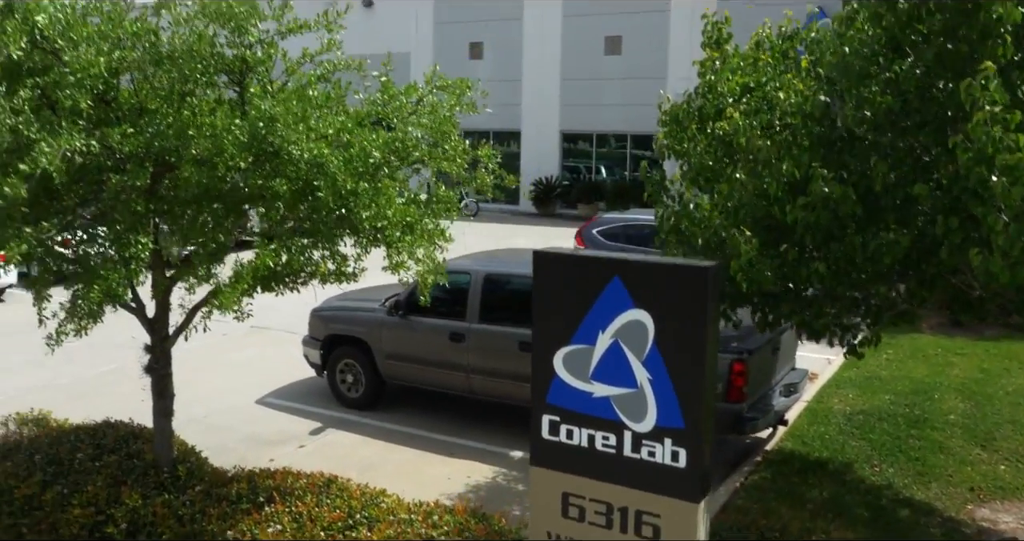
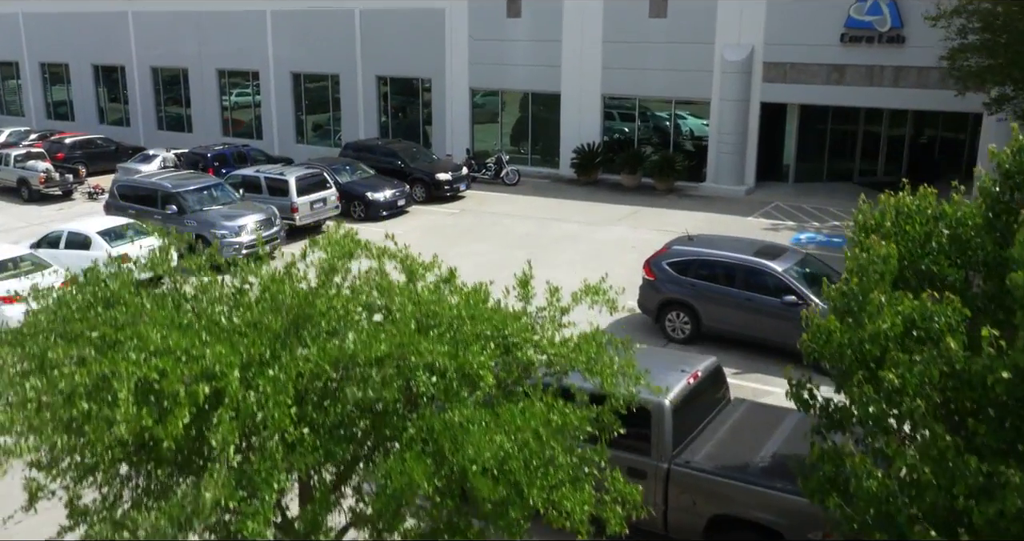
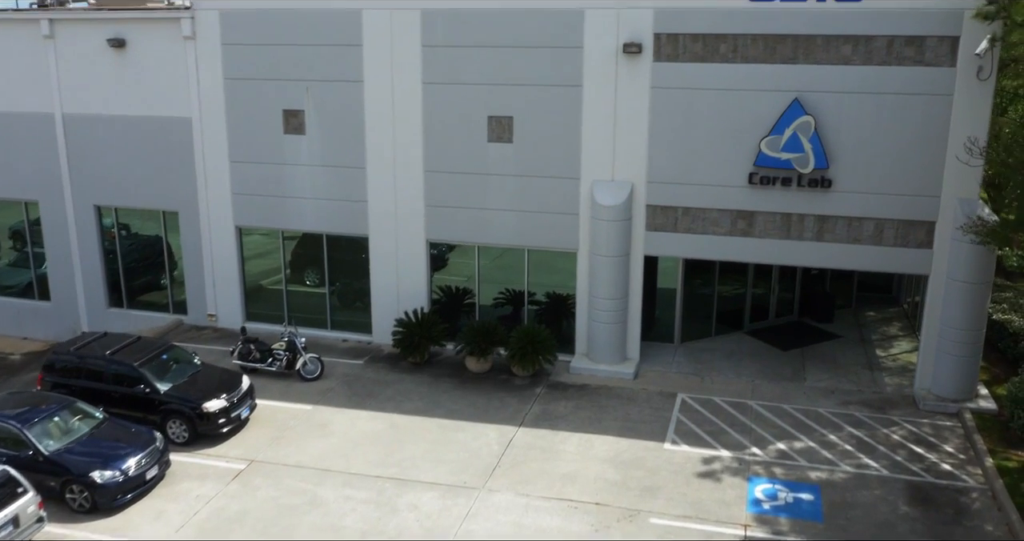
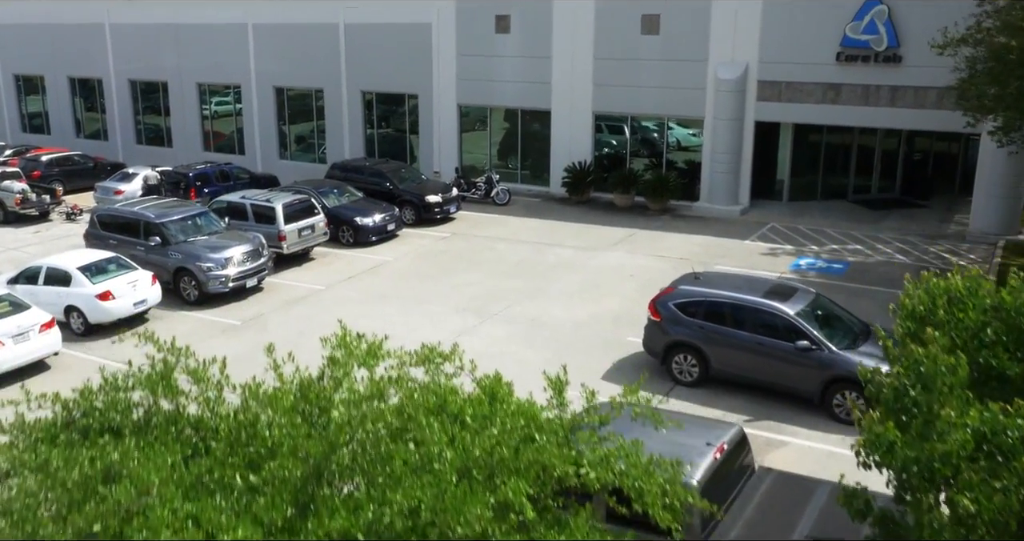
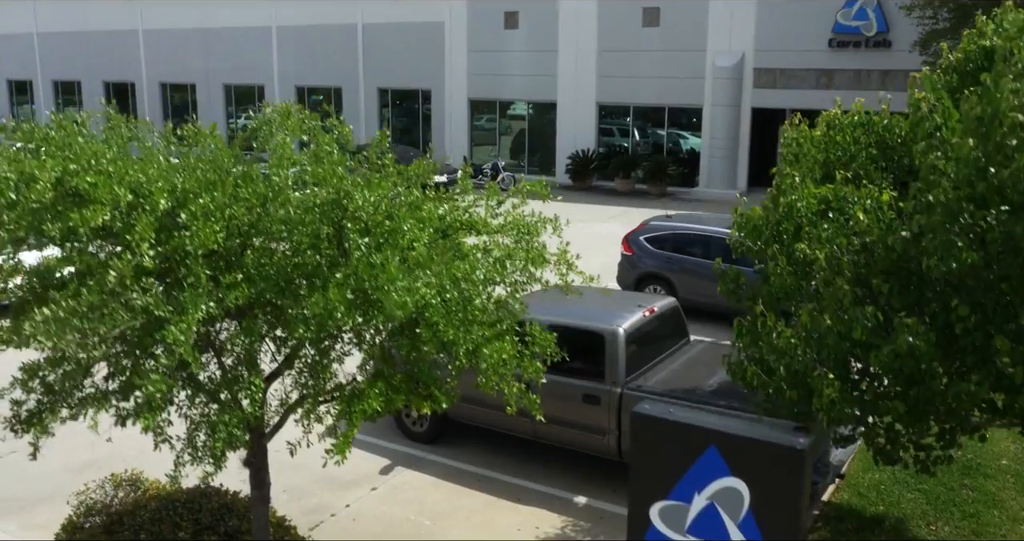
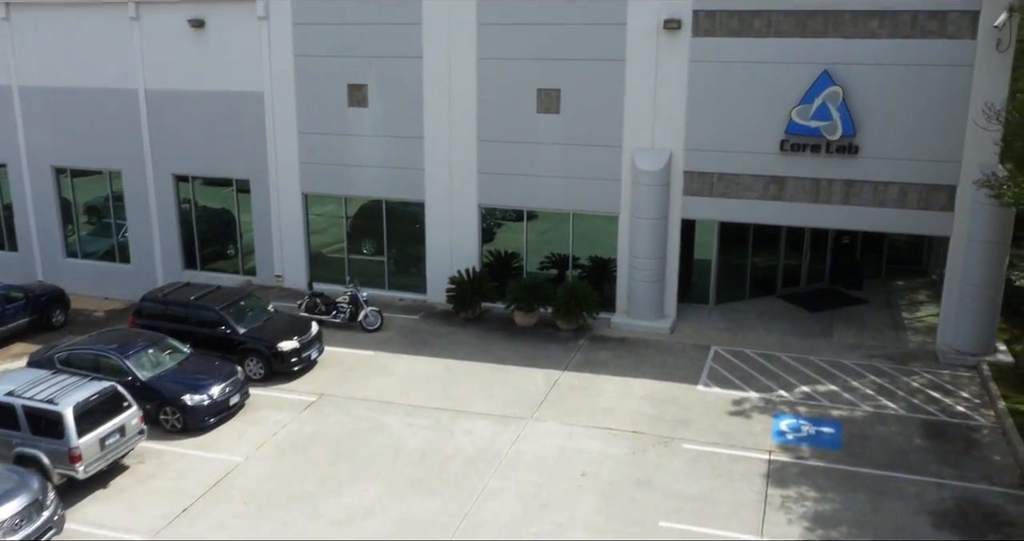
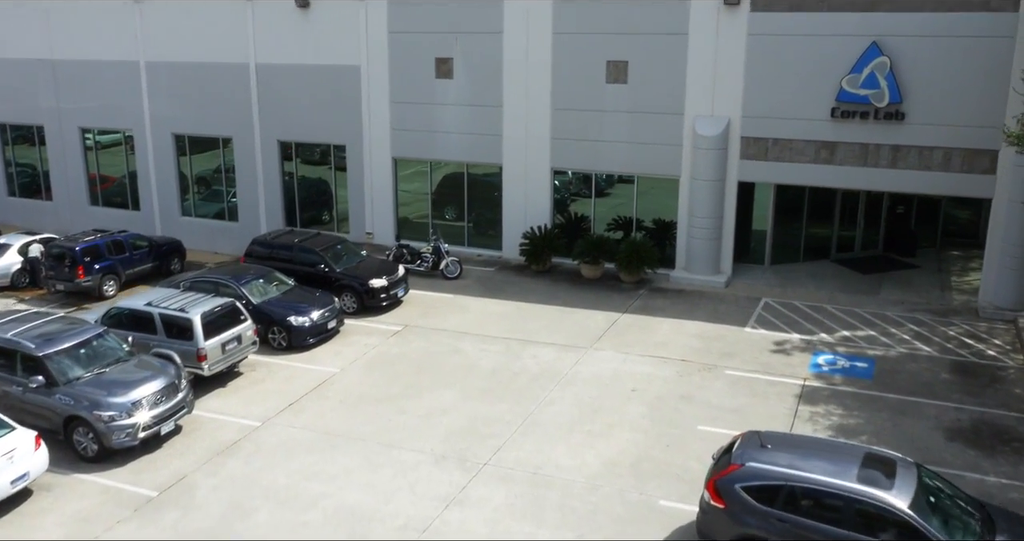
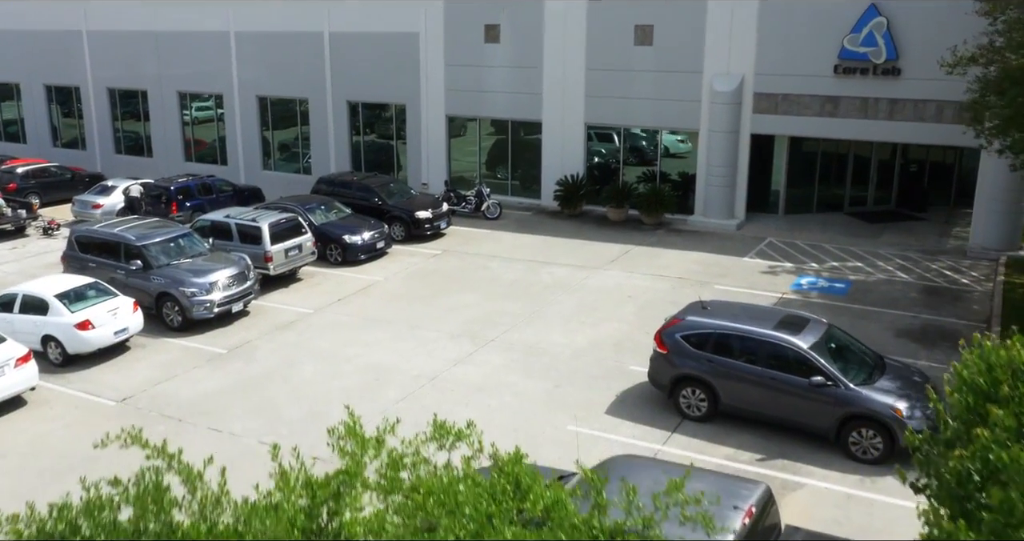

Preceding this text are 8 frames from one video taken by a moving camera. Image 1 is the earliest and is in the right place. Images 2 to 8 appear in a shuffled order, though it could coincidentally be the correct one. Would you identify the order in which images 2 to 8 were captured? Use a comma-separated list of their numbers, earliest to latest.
5, 2, 4, 8, 7, 6, 3
